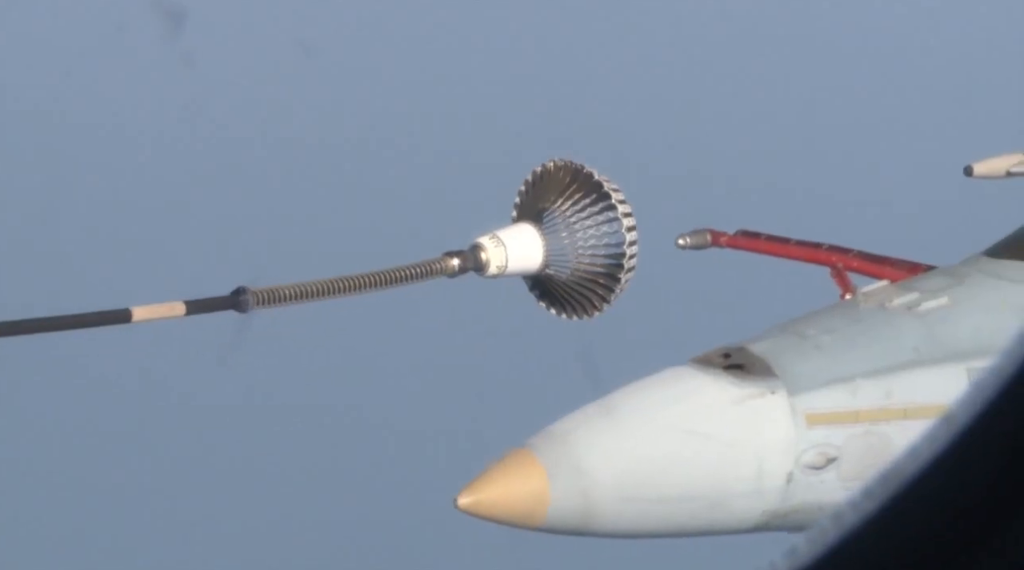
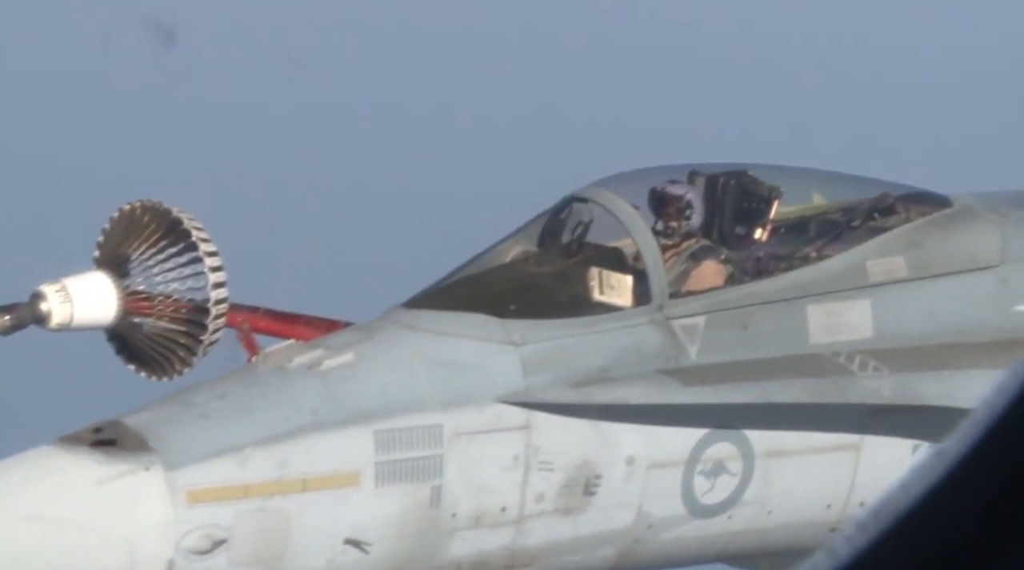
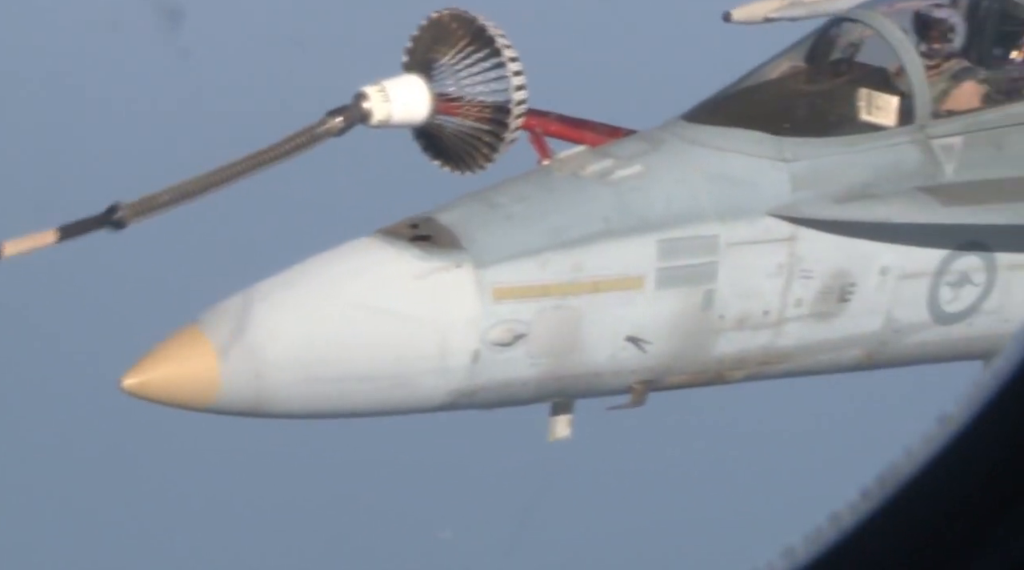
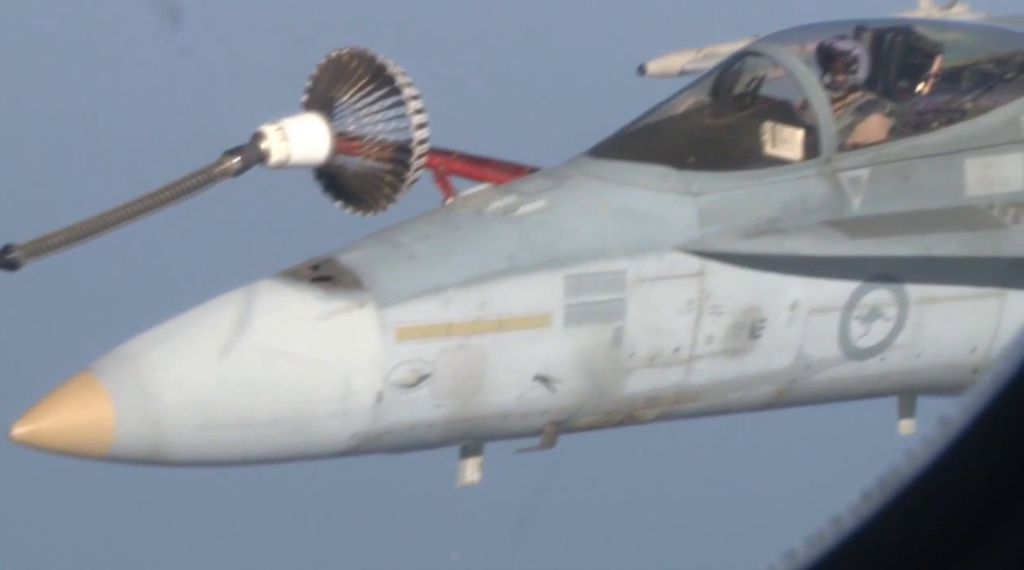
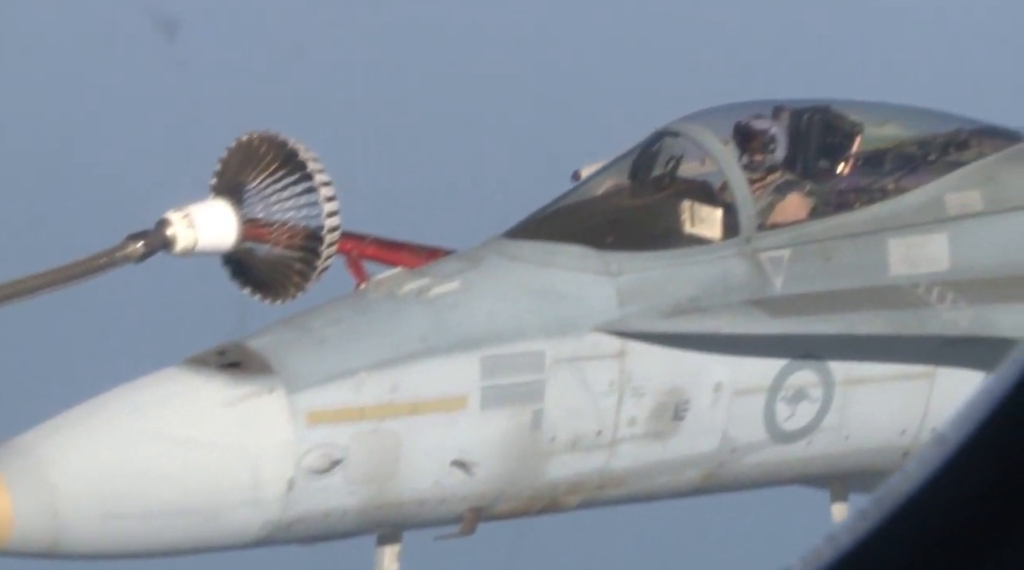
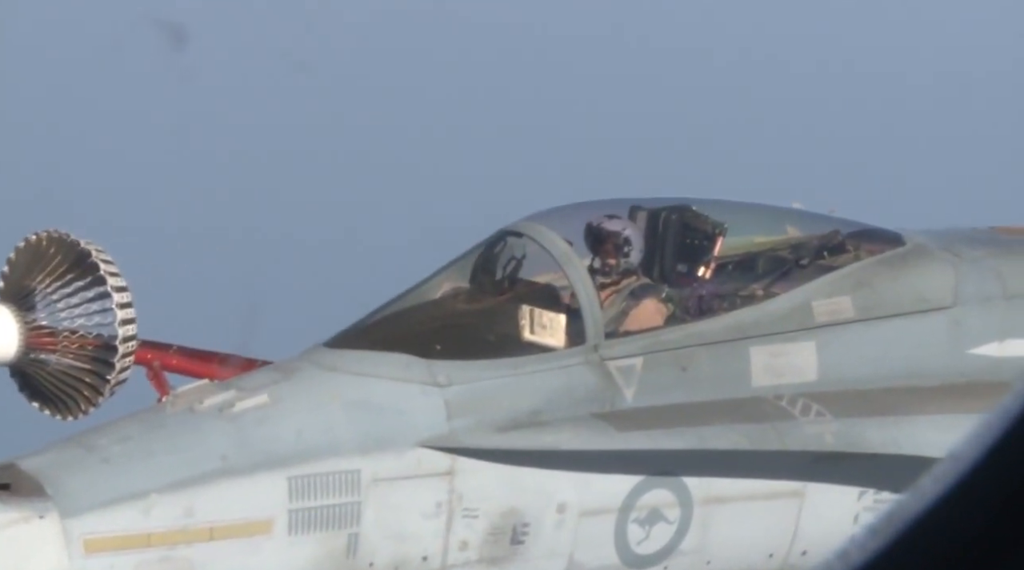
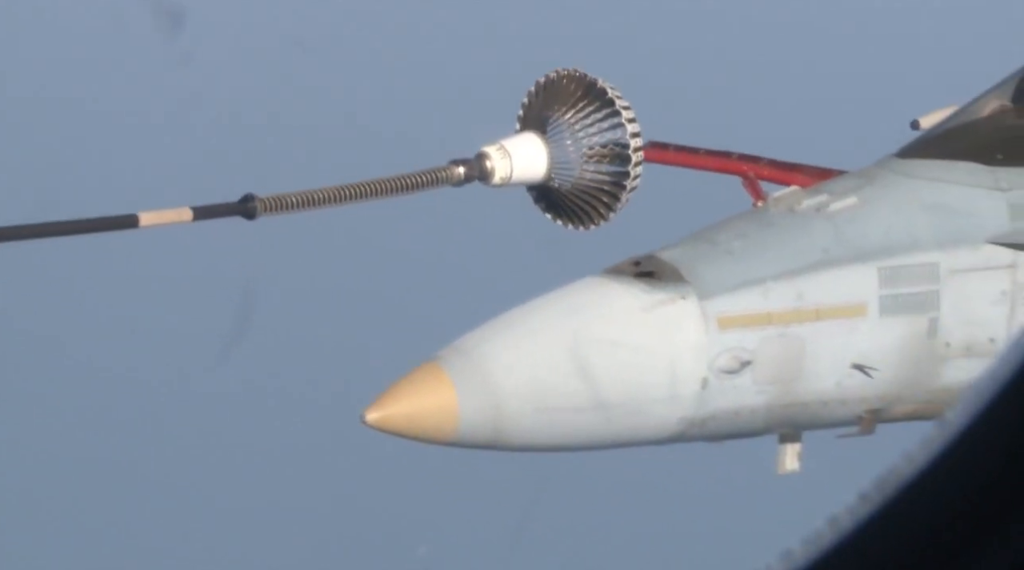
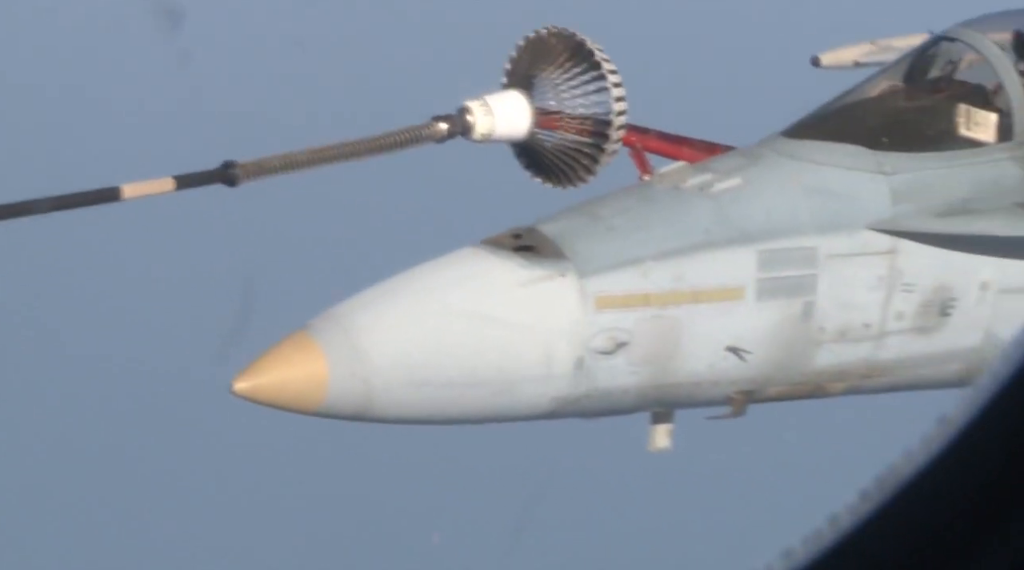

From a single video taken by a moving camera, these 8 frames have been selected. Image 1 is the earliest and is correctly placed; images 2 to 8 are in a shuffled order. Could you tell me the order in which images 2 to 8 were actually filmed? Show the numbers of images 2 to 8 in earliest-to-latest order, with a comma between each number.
7, 8, 3, 4, 5, 2, 6
